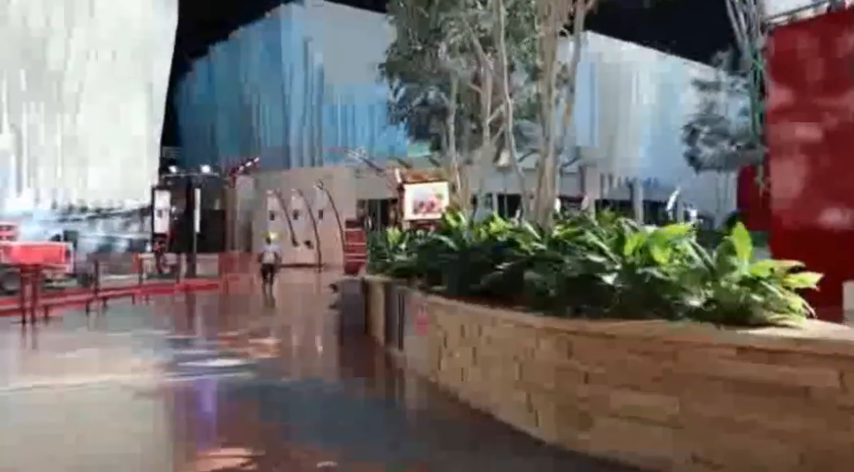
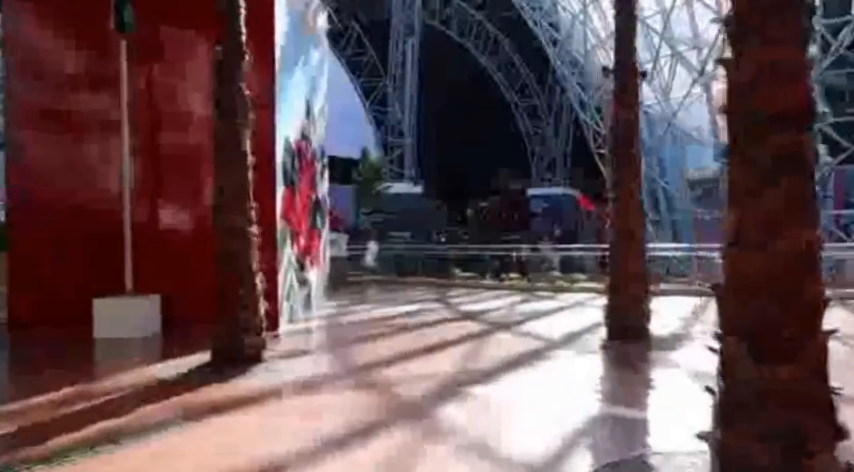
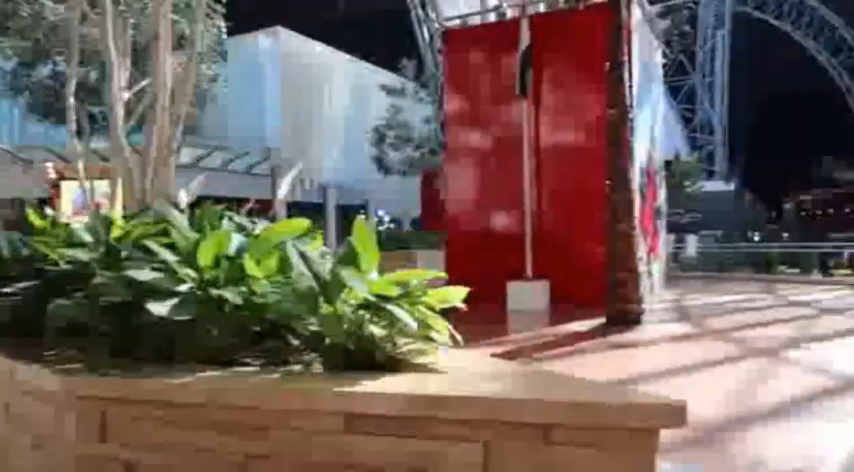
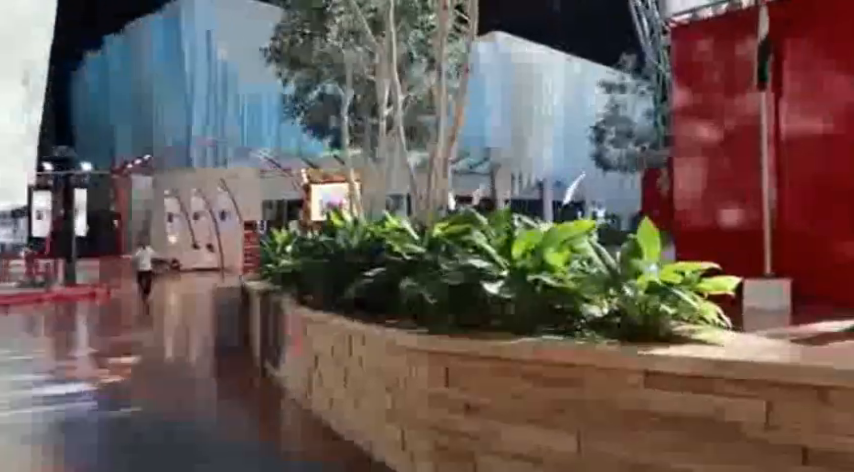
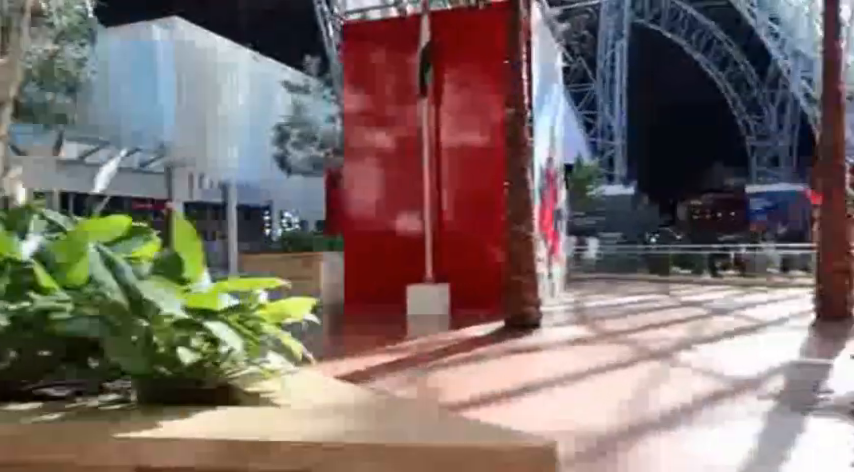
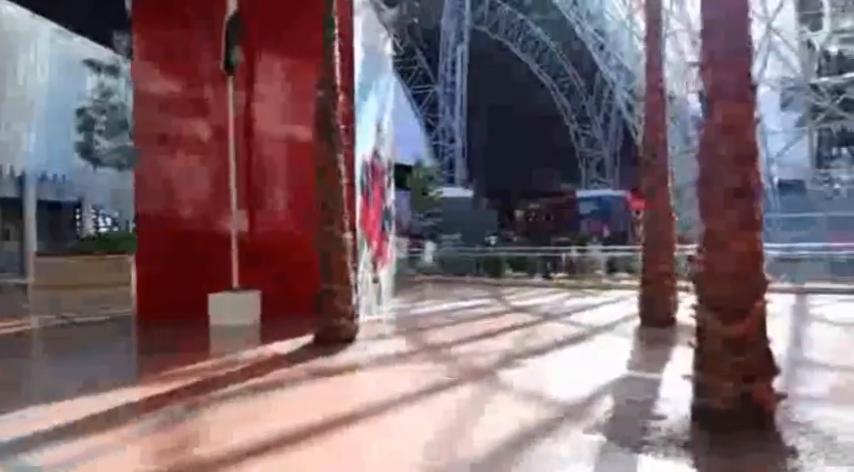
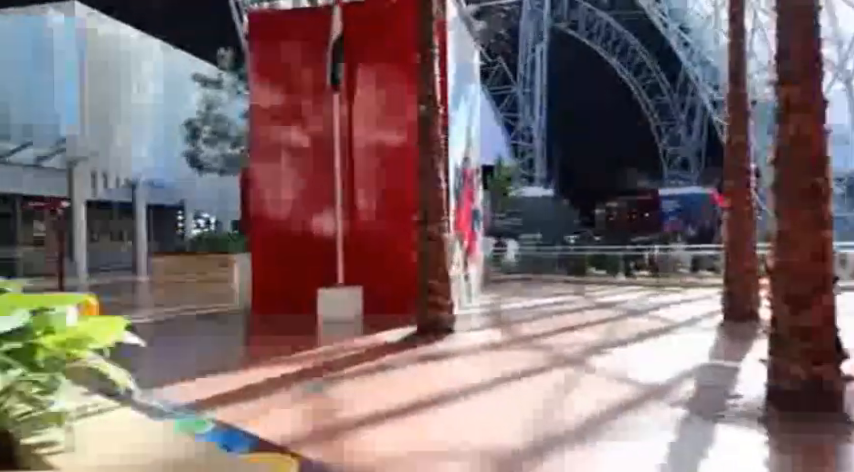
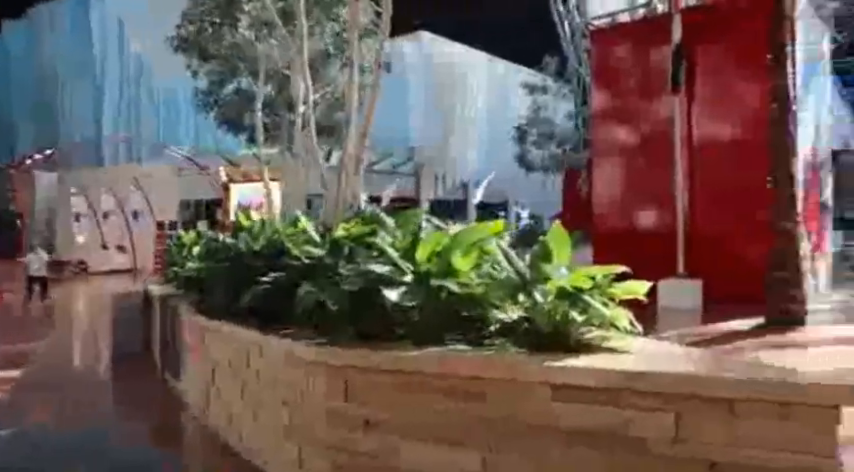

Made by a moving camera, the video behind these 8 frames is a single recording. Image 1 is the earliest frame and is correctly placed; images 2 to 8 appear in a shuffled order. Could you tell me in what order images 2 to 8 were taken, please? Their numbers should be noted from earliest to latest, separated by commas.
4, 8, 3, 5, 7, 6, 2
